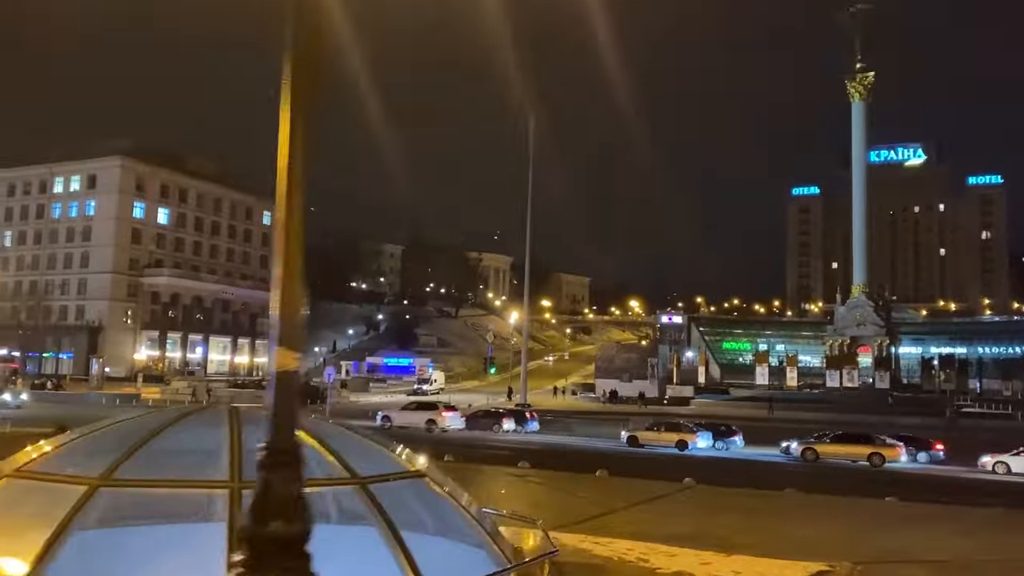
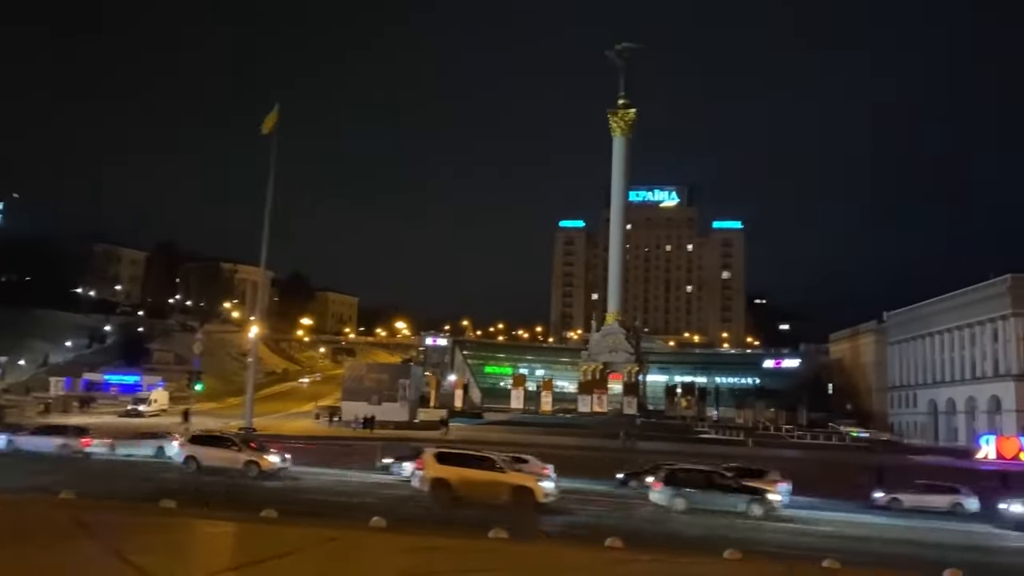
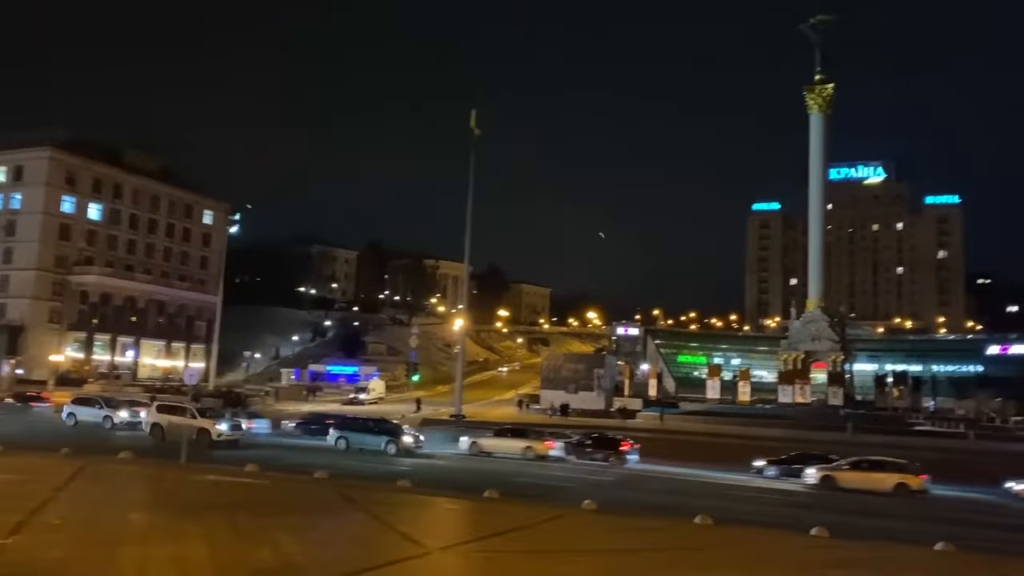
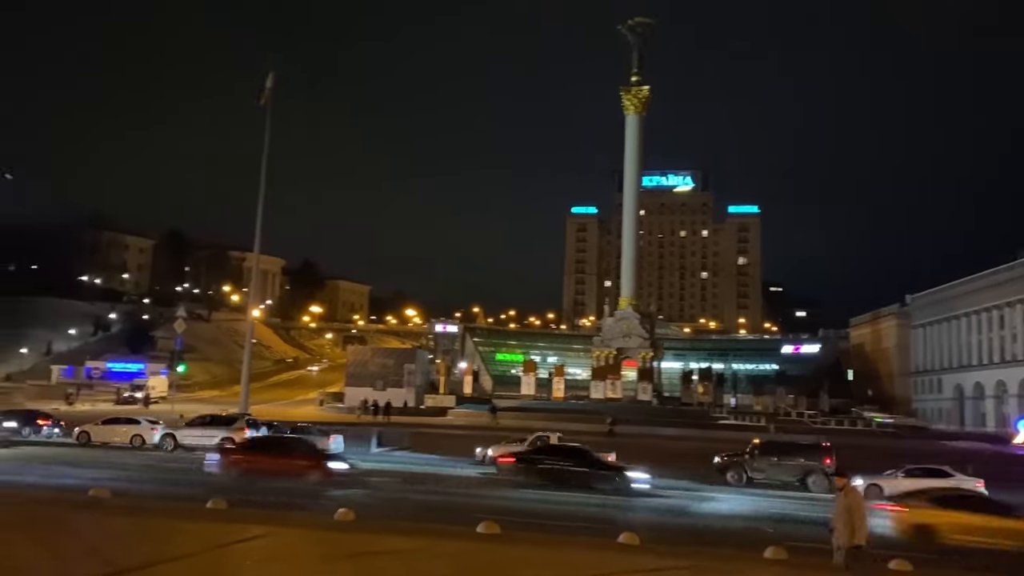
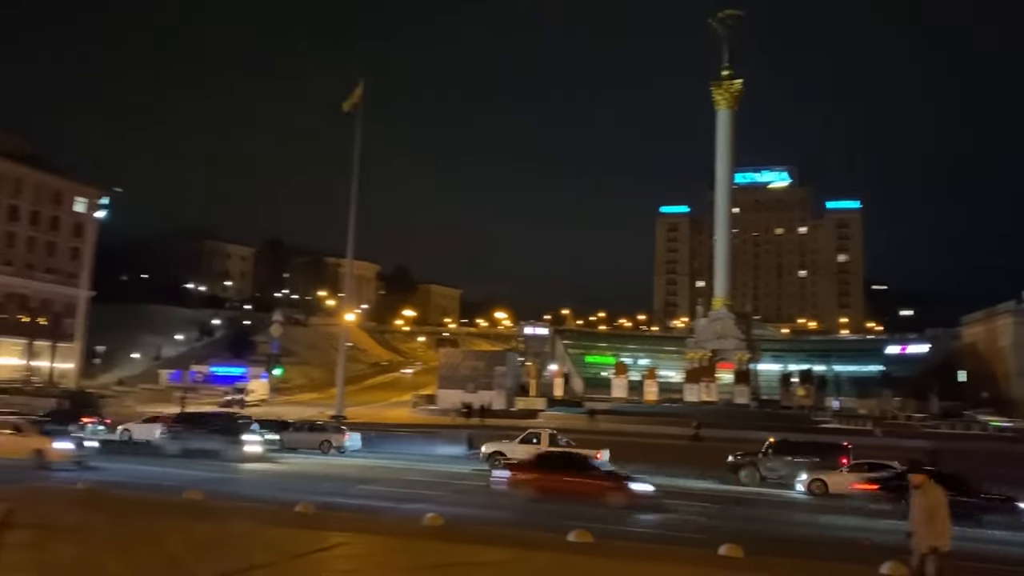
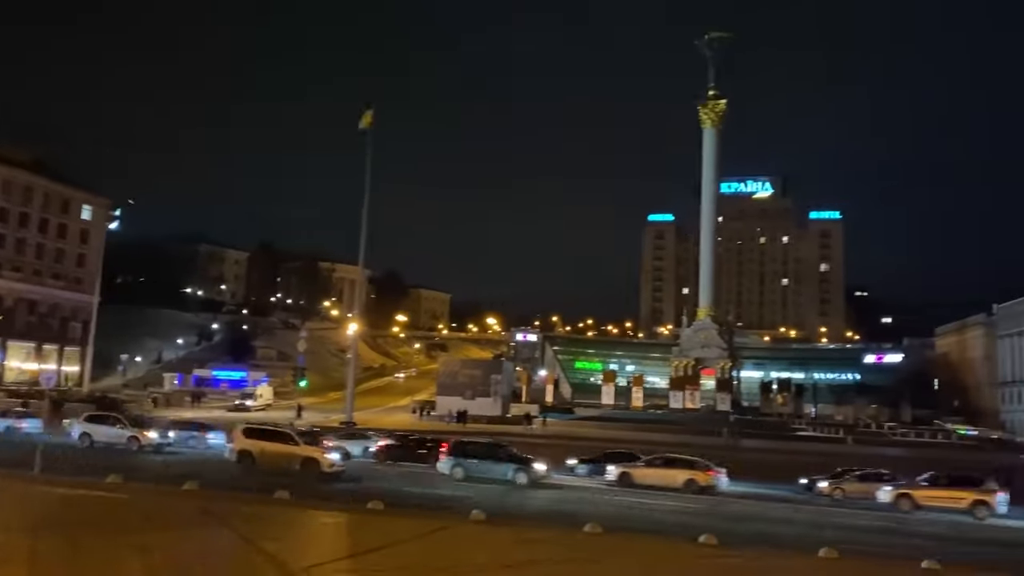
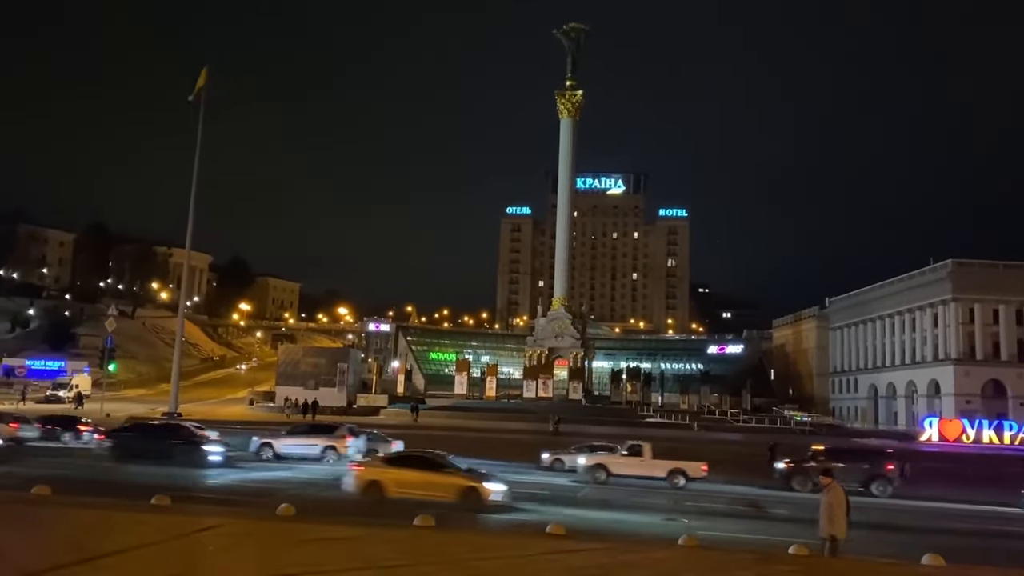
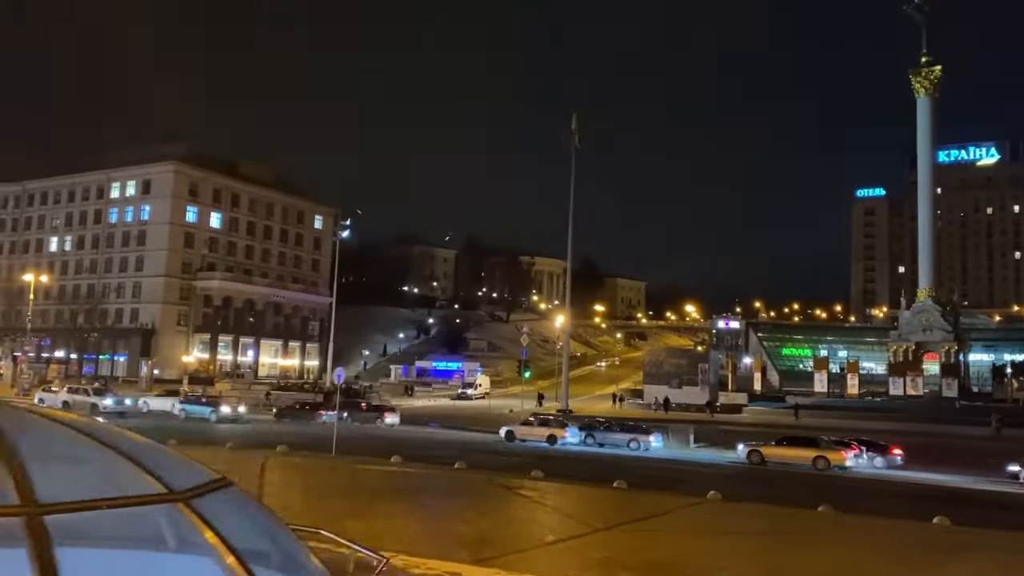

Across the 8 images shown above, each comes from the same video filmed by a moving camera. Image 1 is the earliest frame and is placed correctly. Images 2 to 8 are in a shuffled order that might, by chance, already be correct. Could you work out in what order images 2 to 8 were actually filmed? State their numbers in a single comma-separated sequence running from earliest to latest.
8, 3, 6, 2, 7, 4, 5
